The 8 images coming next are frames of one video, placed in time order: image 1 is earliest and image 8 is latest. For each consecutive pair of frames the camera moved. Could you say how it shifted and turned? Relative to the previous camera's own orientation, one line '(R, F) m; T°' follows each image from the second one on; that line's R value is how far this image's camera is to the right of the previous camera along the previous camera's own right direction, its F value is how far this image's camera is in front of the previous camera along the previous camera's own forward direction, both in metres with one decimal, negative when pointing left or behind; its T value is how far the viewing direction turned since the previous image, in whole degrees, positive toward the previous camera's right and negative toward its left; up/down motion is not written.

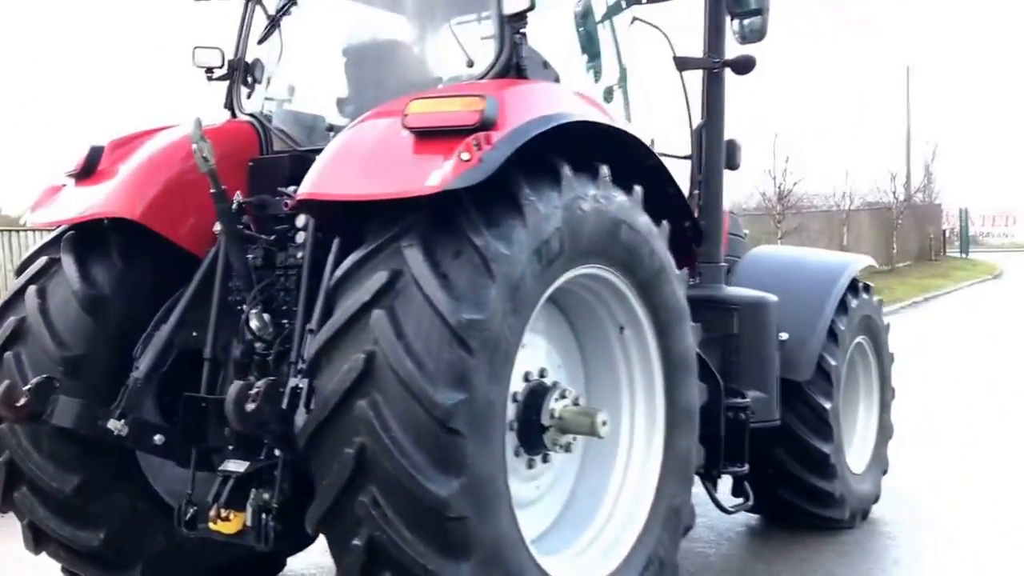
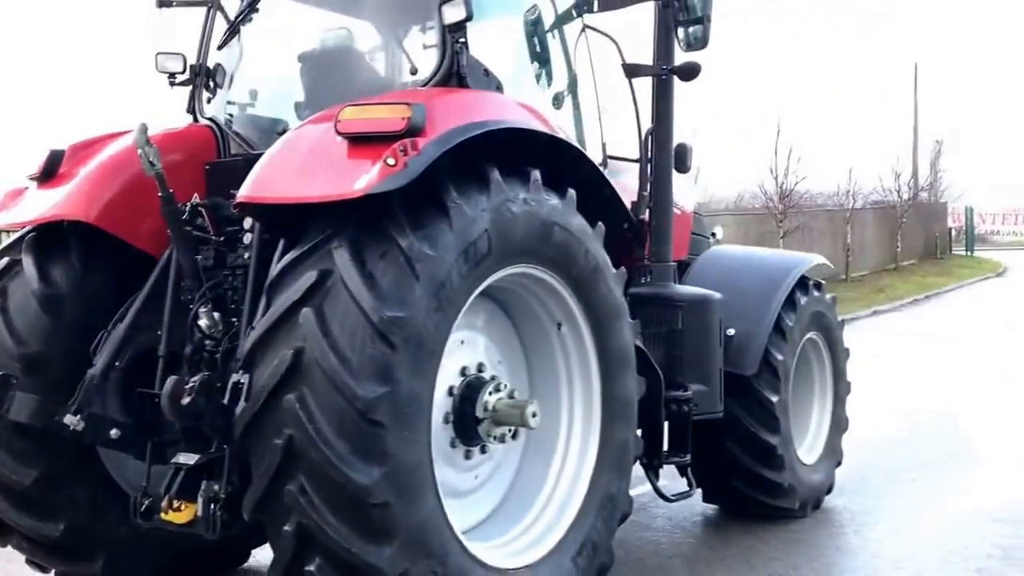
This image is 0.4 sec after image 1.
(+0.2, -0.1) m; 0°
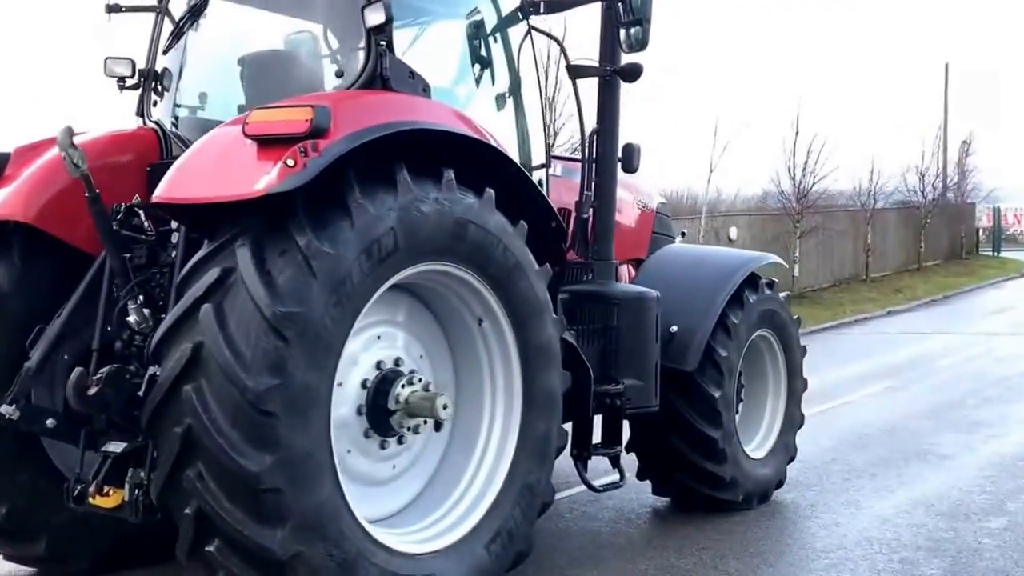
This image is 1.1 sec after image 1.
(+0.4, -0.1) m; -1°
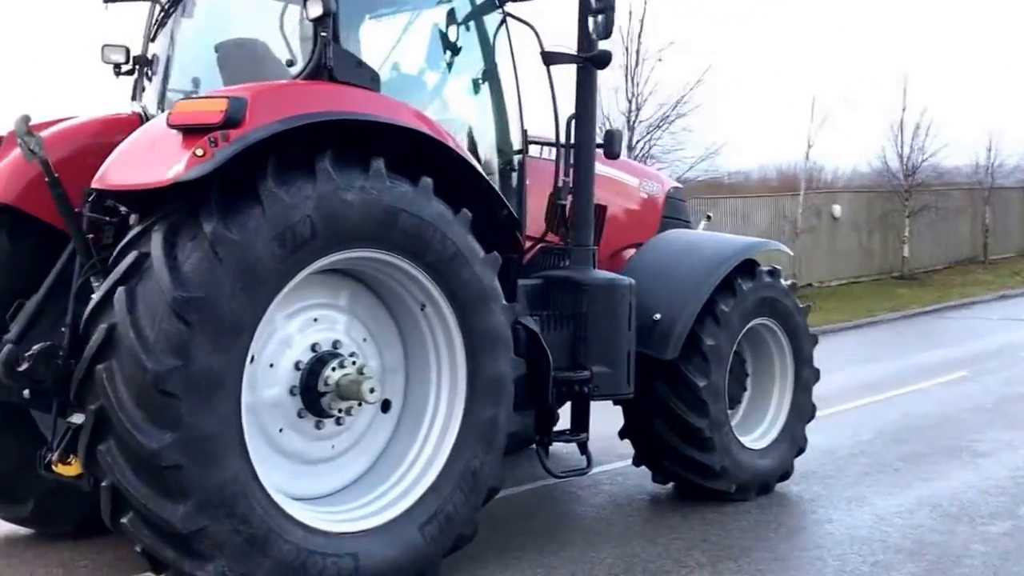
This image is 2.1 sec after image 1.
(+0.6, 0.0) m; -6°
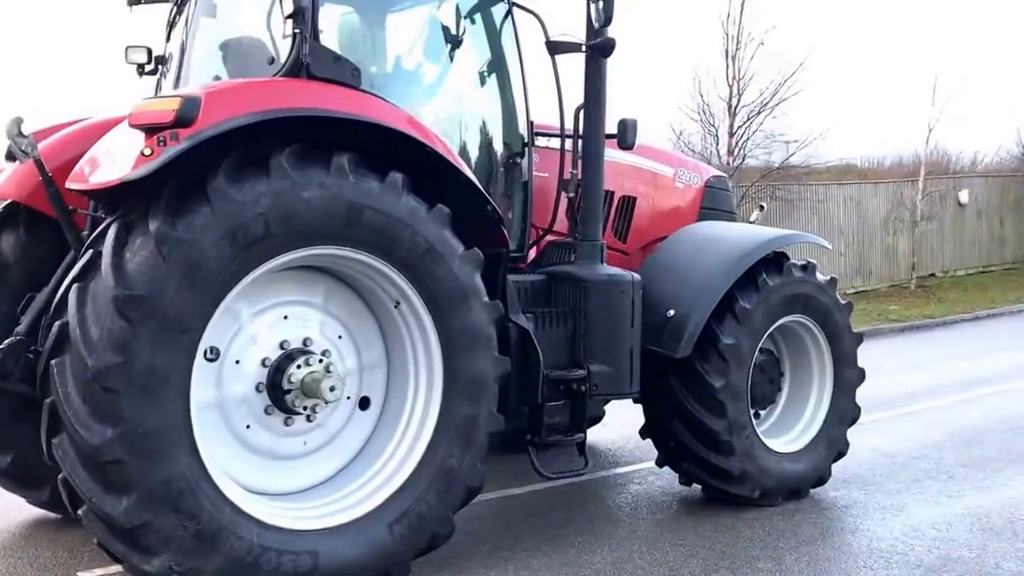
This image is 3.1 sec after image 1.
(+0.5, +0.1) m; -7°
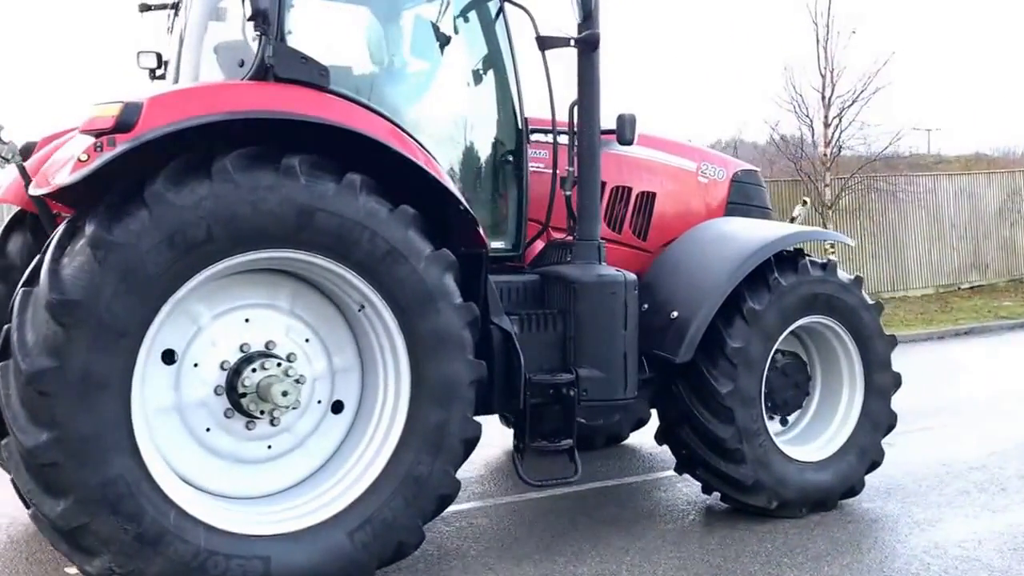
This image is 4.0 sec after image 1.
(+0.5, +0.2) m; -6°
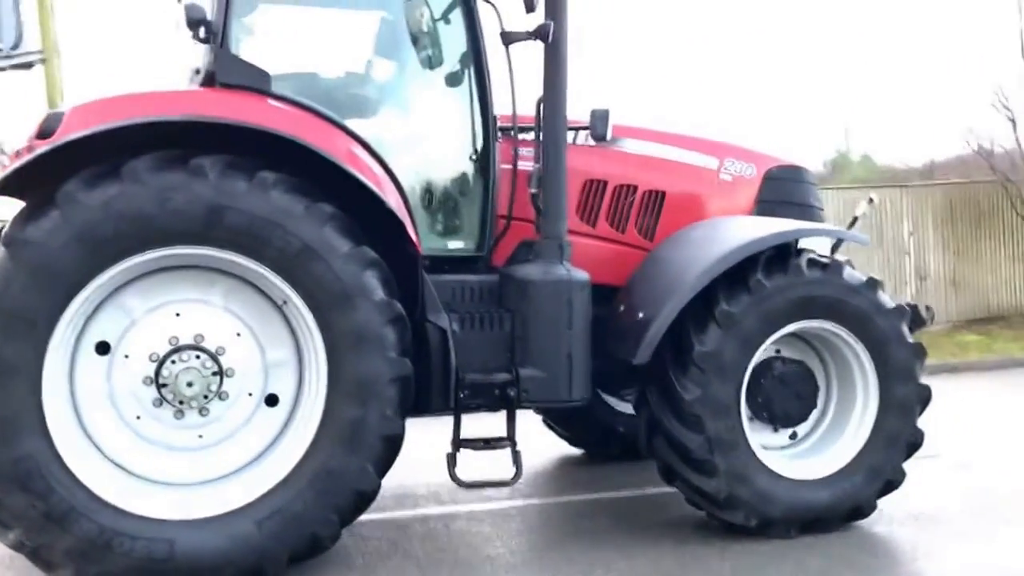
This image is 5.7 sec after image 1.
(+1.0, +0.1) m; -11°
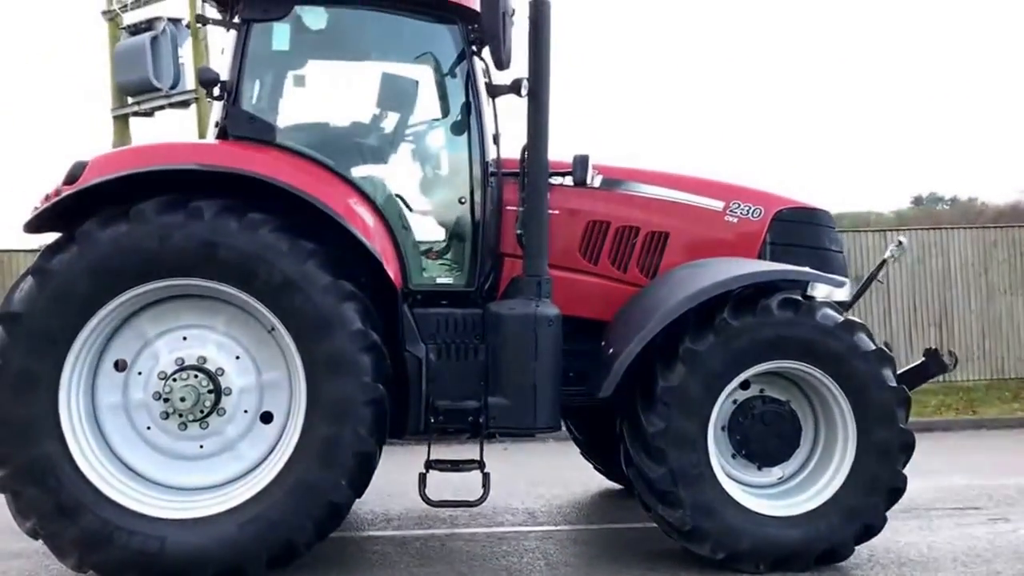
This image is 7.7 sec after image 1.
(+0.7, -0.3) m; -7°
